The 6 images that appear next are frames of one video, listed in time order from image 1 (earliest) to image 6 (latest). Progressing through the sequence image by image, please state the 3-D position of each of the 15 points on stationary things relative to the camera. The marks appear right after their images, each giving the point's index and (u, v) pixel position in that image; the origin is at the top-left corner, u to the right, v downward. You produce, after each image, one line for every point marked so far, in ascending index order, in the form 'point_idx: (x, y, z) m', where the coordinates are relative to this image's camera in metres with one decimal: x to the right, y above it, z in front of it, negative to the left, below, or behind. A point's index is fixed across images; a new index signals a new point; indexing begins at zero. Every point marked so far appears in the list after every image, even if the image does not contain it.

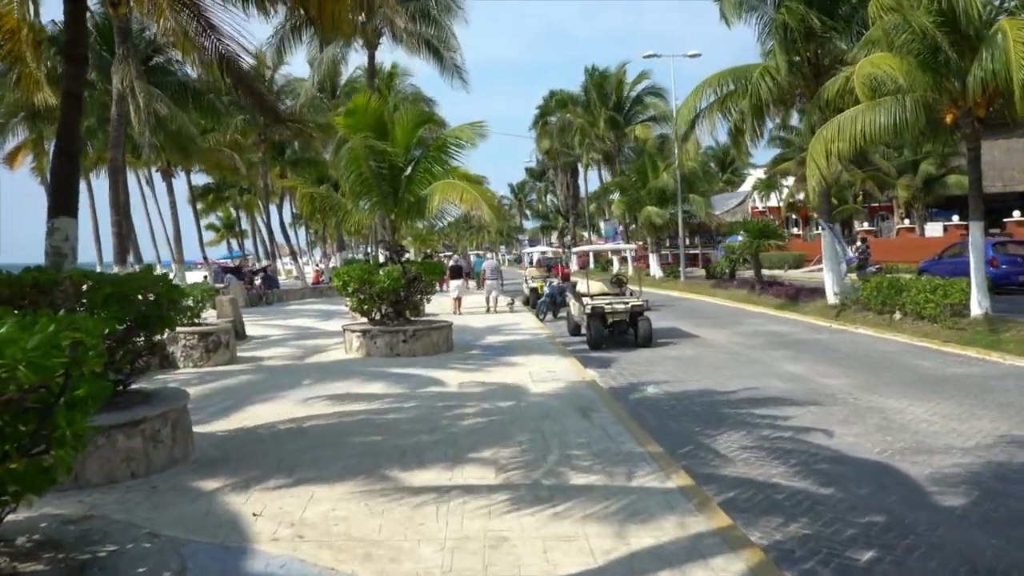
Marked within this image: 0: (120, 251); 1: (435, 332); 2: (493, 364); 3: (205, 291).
0: (-7.0, +0.7, +15.5) m
1: (-1.3, -0.7, +14.1) m
2: (-0.3, -1.2, +13.0) m
3: (-4.8, -0.1, +13.7) m
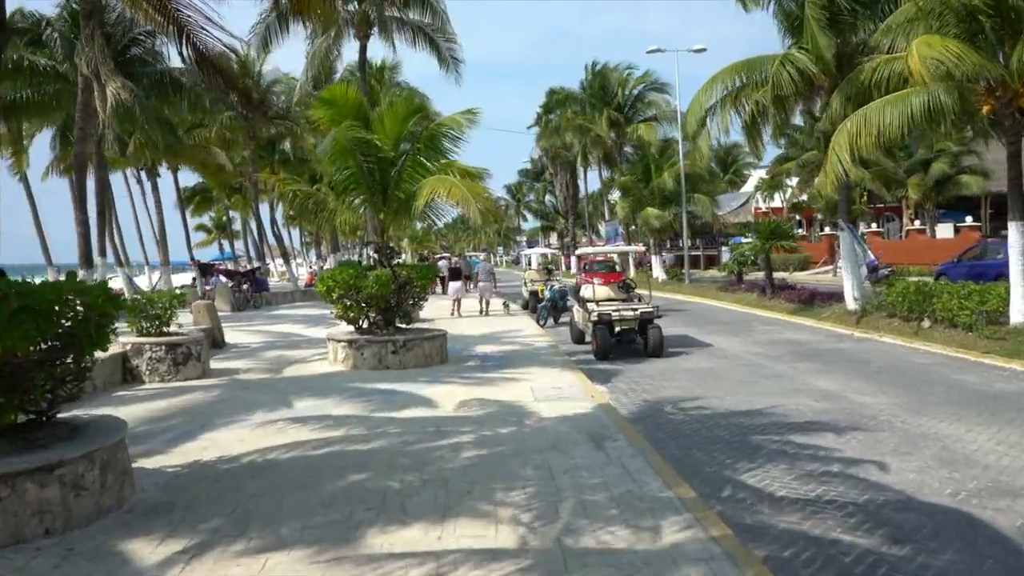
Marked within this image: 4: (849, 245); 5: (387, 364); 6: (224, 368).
0: (-7.0, +0.6, +14.3) m
1: (-1.3, -0.8, +12.9) m
2: (-0.3, -1.2, +11.8) m
3: (-4.8, -0.1, +12.5) m
4: (+7.2, +0.9, +18.4) m
5: (-1.8, -1.1, +12.6) m
6: (-4.3, -1.2, +12.8) m
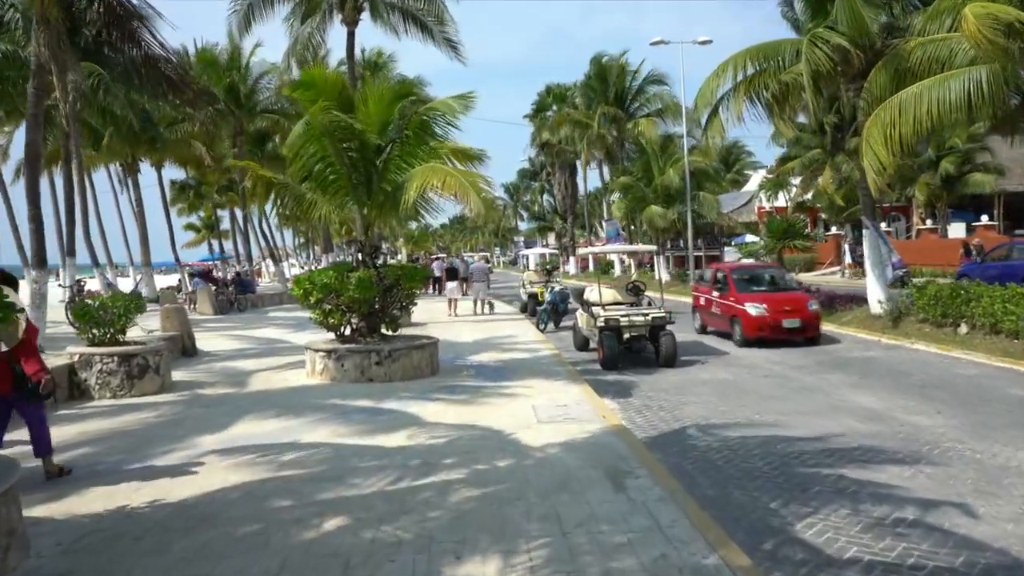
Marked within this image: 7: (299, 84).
0: (-7.0, +0.5, +12.9) m
1: (-1.3, -0.9, +11.6) m
2: (-0.3, -1.3, +10.5) m
3: (-4.8, -0.2, +11.1) m
4: (+7.1, +0.9, +17.1) m
5: (-1.9, -1.1, +11.3) m
6: (-4.3, -1.3, +11.5) m
7: (-3.0, +2.9, +12.3) m
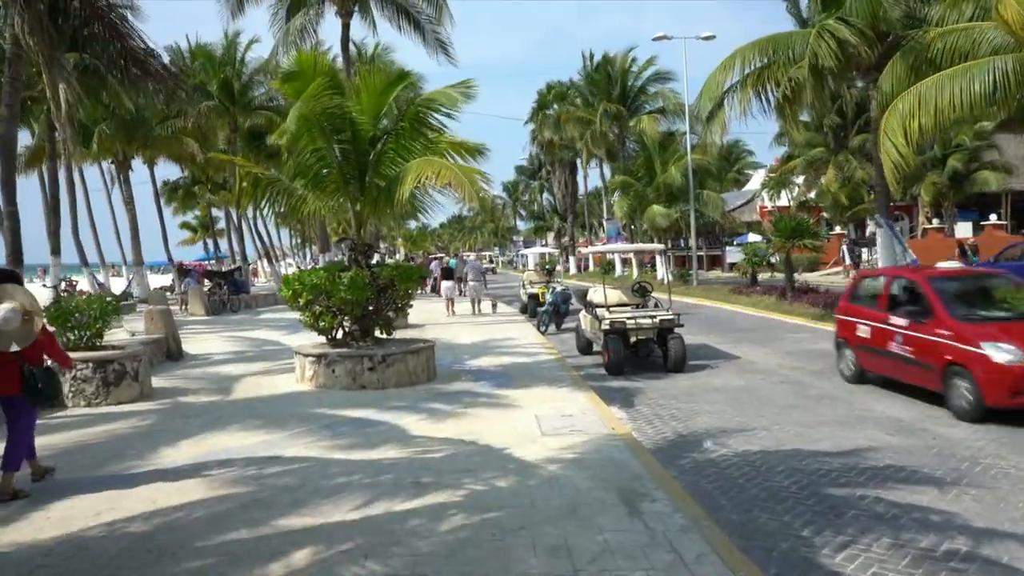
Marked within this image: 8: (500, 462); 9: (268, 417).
0: (-7.0, +0.5, +12.3) m
1: (-1.3, -0.9, +10.9) m
2: (-0.3, -1.3, +9.8) m
3: (-4.8, -0.2, +10.5) m
4: (+7.1, +0.8, +16.5) m
5: (-1.8, -1.2, +10.6) m
6: (-4.3, -1.3, +10.8) m
7: (-3.0, +2.9, +11.7) m
8: (-0.1, -1.4, +7.0) m
9: (-2.5, -1.3, +9.0) m
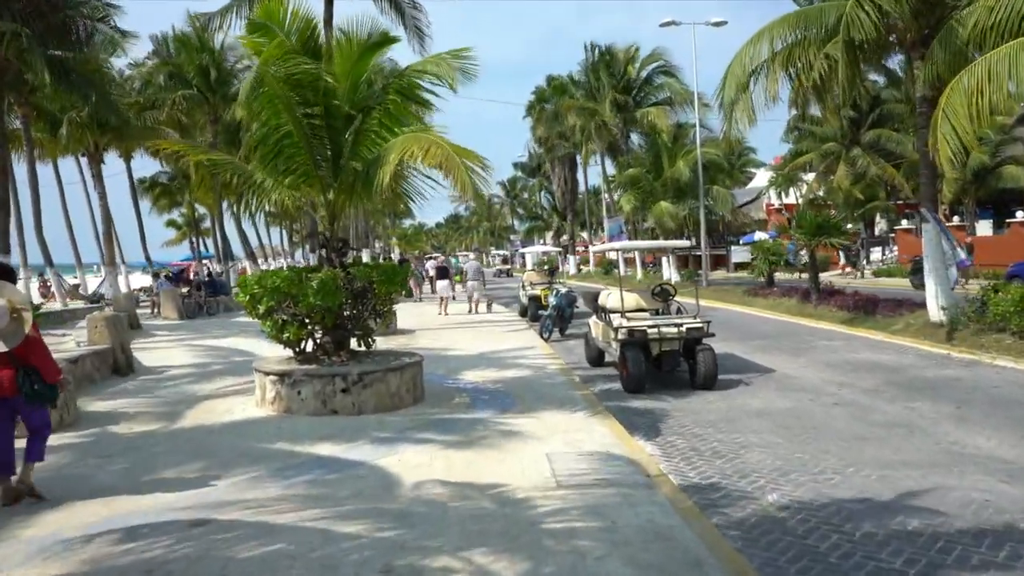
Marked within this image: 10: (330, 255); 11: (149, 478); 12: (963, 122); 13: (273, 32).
0: (-7.0, +0.5, +10.4) m
1: (-1.2, -0.9, +9.1) m
2: (-0.2, -1.3, +8.0) m
3: (-4.8, -0.2, +8.6) m
4: (+7.1, +0.8, +14.7) m
5: (-1.8, -1.2, +8.8) m
6: (-4.2, -1.3, +9.0) m
7: (-3.0, +2.8, +9.8) m
8: (-0.1, -1.4, +5.1) m
9: (-2.5, -1.4, +7.2) m
10: (-2.1, +0.4, +10.0) m
11: (-2.8, -1.4, +6.7) m
12: (+5.9, +2.2, +11.4) m
13: (-2.7, +2.7, +9.7) m
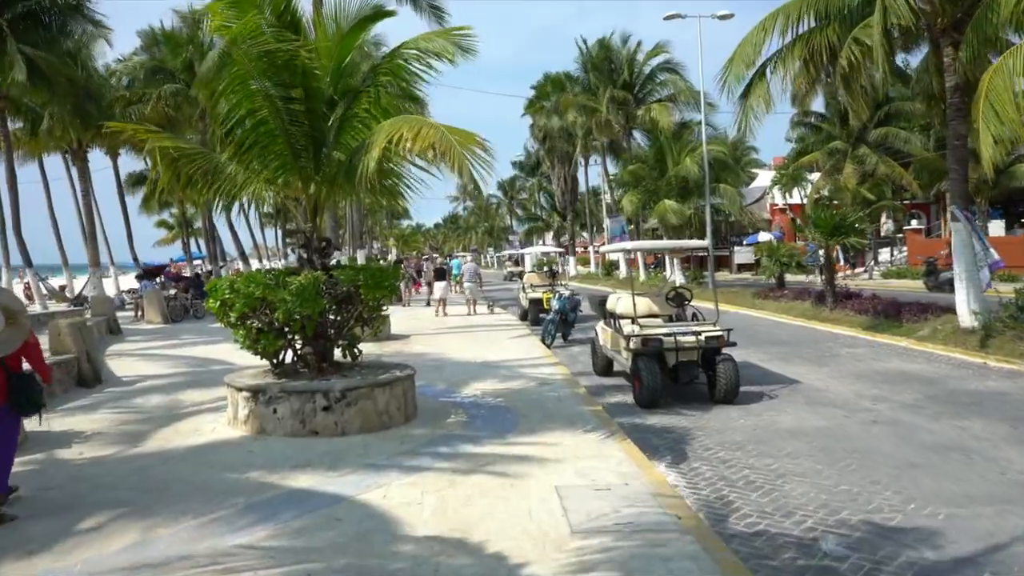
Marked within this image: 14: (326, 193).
0: (-7.0, +0.4, +9.4) m
1: (-1.2, -1.0, +8.1) m
2: (-0.2, -1.4, +7.0) m
3: (-4.8, -0.3, +7.6) m
4: (+7.2, +0.8, +13.7) m
5: (-1.8, -1.2, +7.8) m
6: (-4.2, -1.4, +8.0) m
7: (-3.0, +2.8, +8.8) m
8: (0.0, -1.5, +4.2) m
9: (-2.5, -1.4, +6.2) m
10: (-2.1, +0.3, +9.0) m
11: (-2.7, -1.5, +5.7) m
12: (+6.0, +2.1, +10.5) m
13: (-2.7, +2.7, +8.7) m
14: (-2.0, +1.0, +9.3) m
